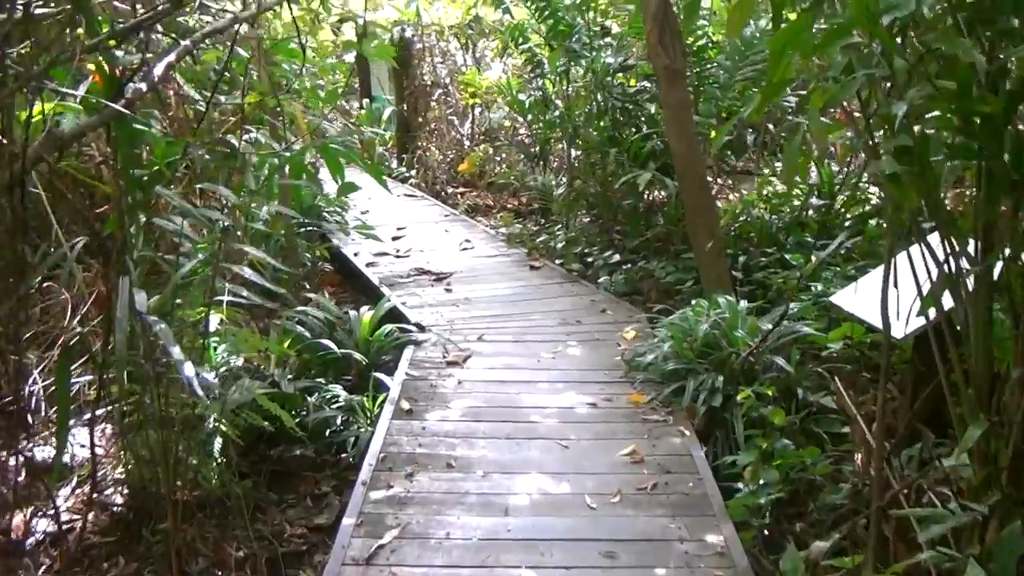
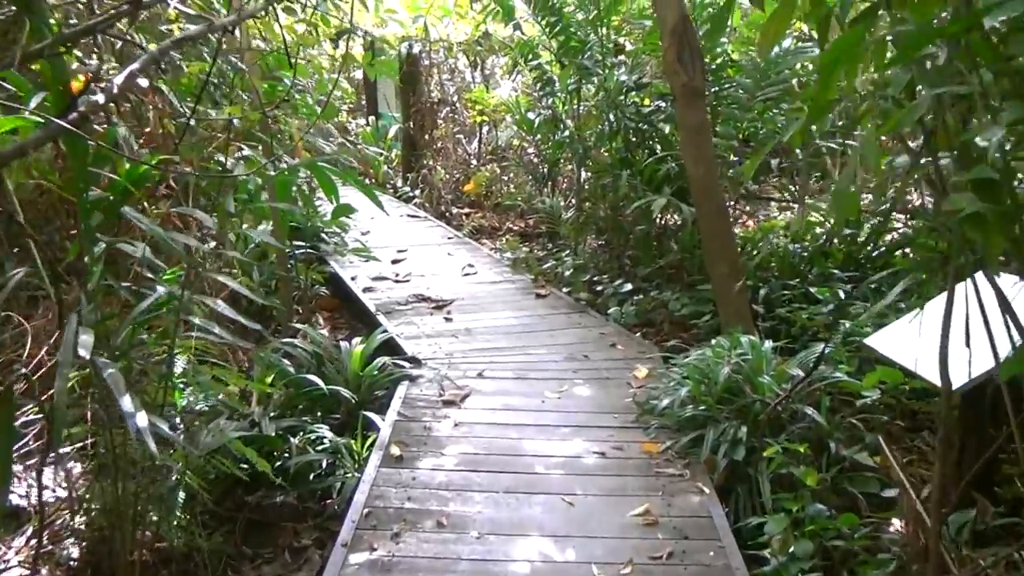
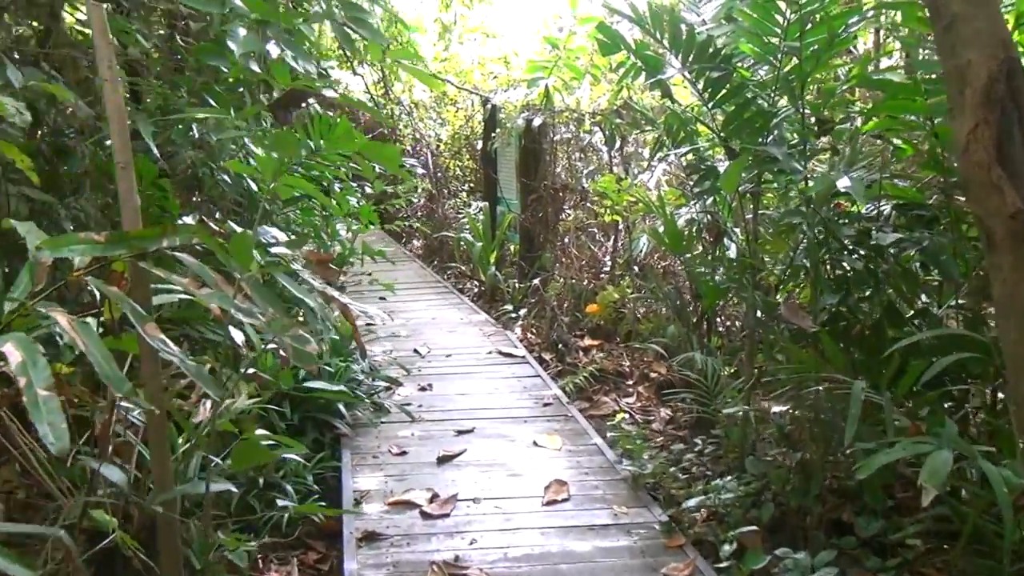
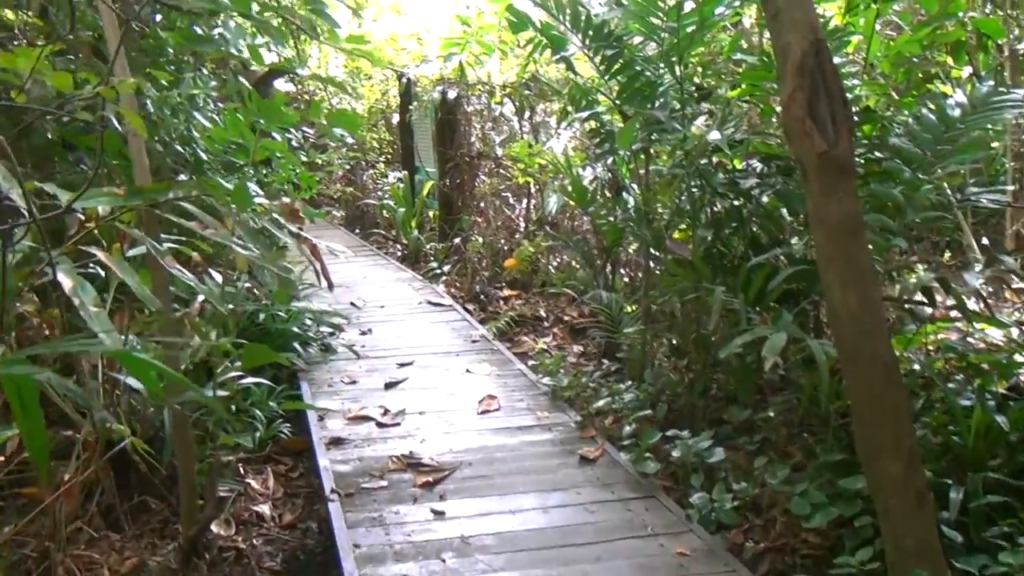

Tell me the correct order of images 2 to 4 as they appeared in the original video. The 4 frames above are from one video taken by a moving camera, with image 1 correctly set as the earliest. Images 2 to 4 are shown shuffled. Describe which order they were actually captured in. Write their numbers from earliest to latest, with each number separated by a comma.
2, 4, 3
